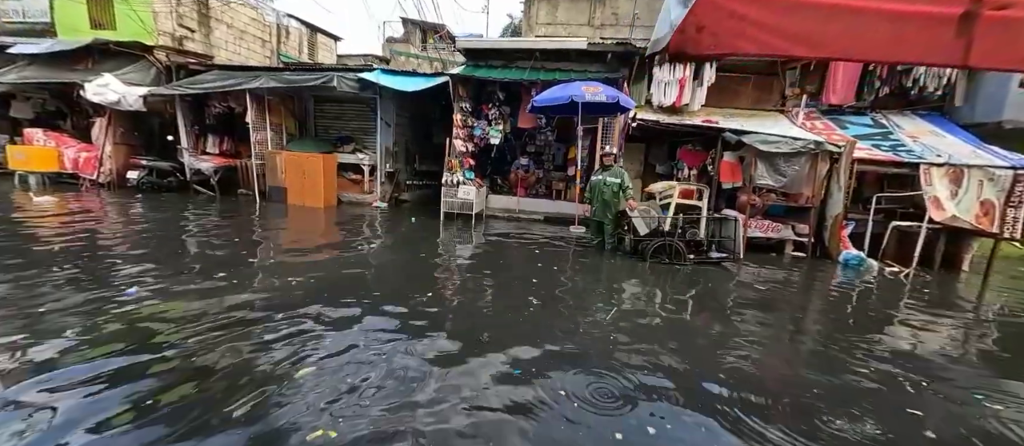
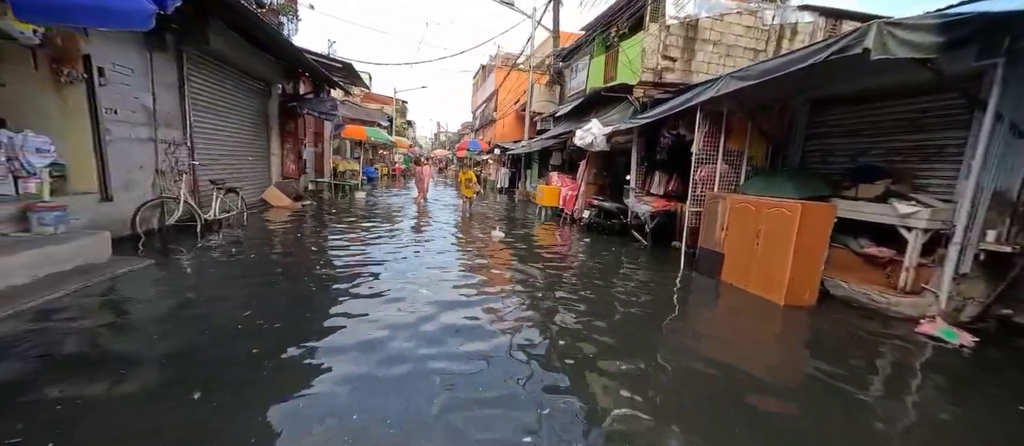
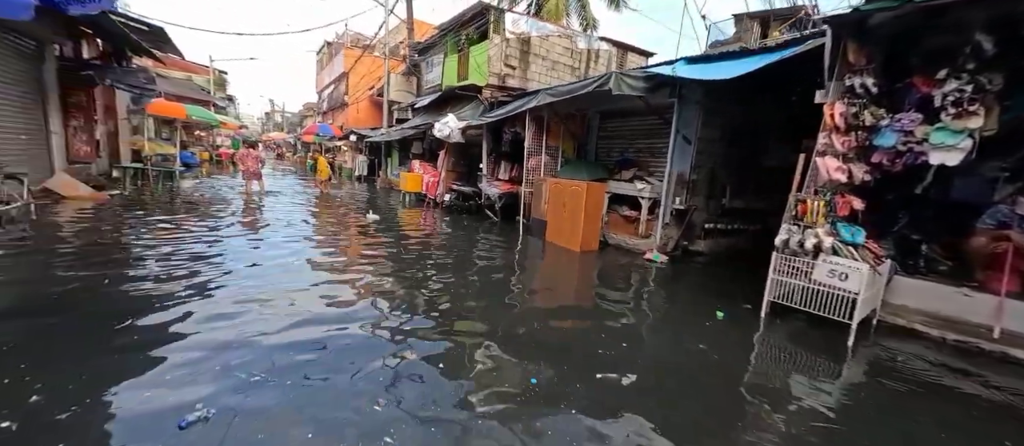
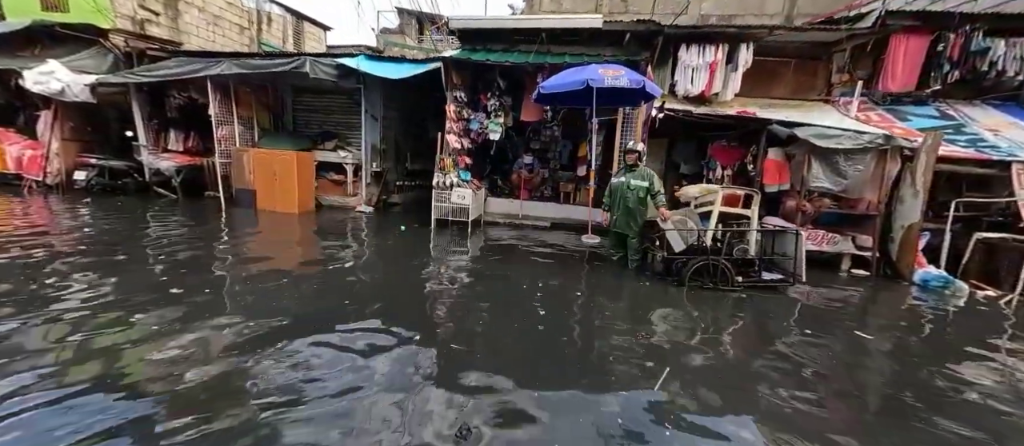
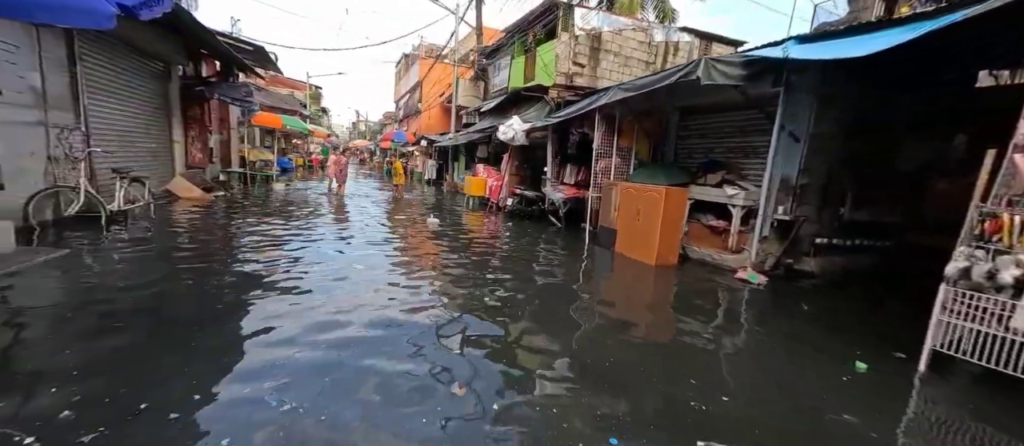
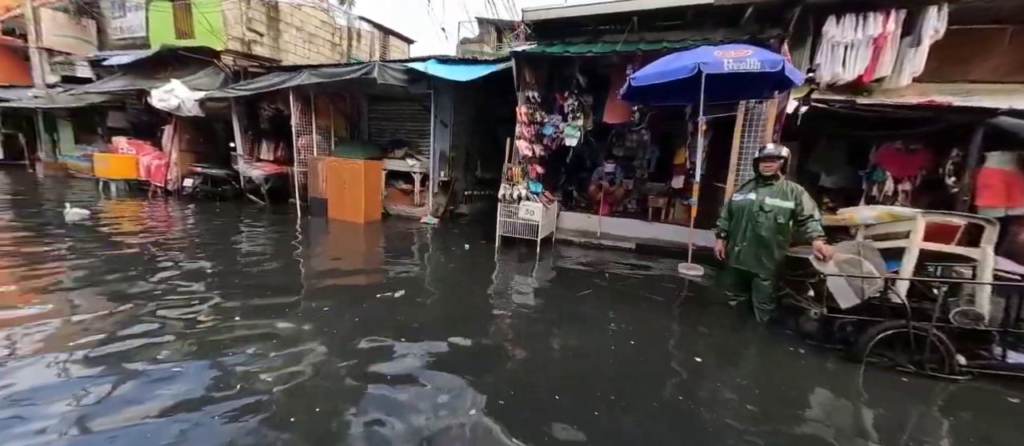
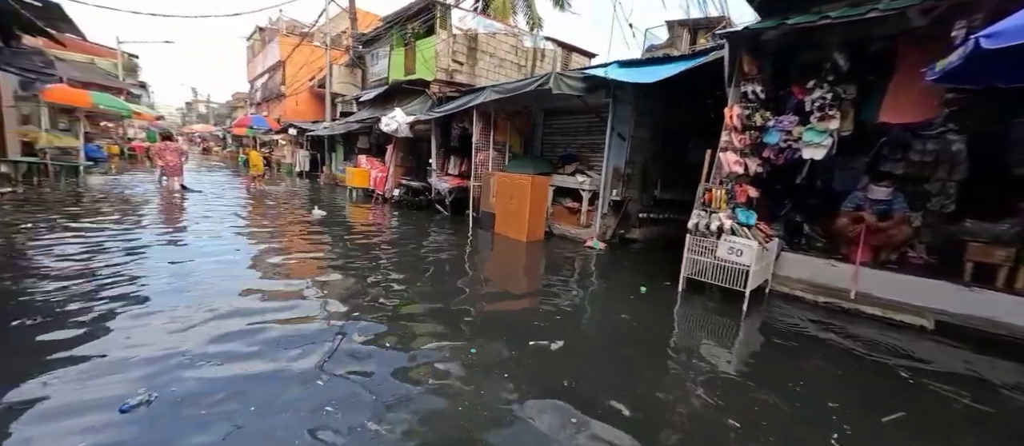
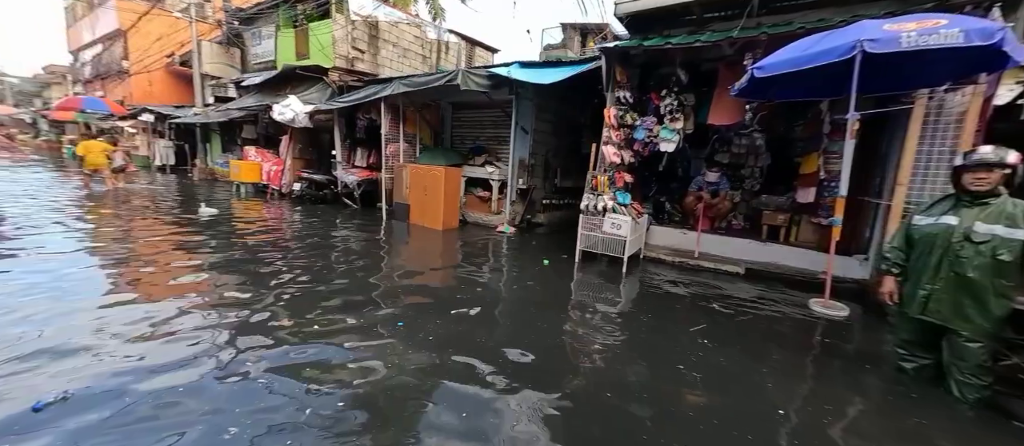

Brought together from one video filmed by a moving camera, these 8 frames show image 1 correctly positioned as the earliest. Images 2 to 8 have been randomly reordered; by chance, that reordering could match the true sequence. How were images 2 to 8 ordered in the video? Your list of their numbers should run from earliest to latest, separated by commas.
4, 6, 8, 7, 3, 5, 2
